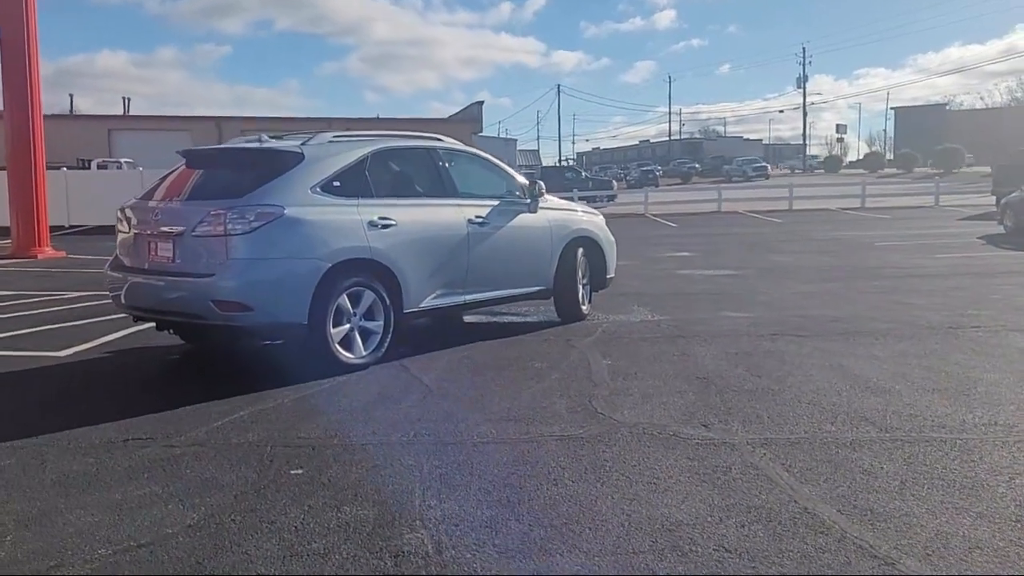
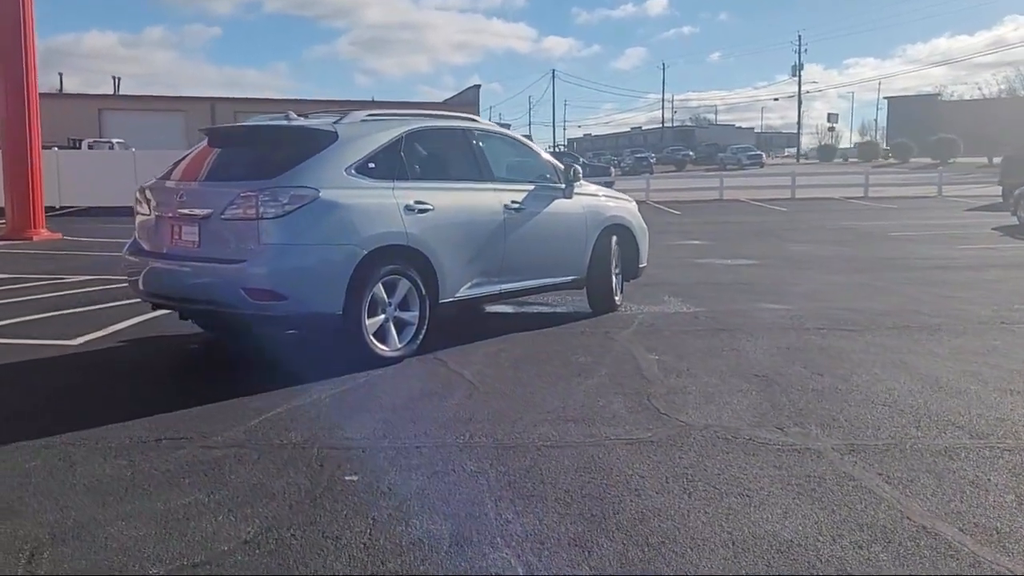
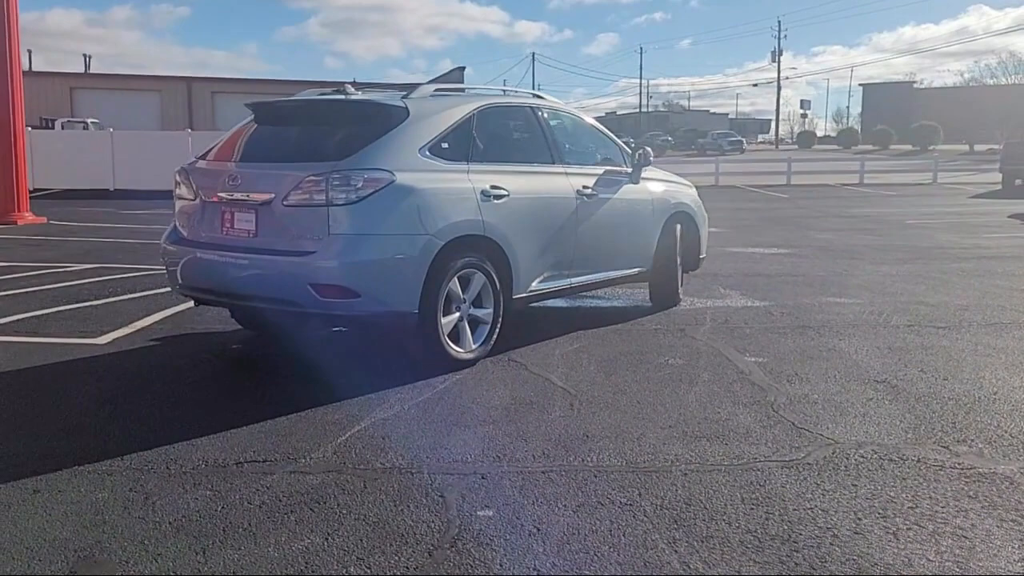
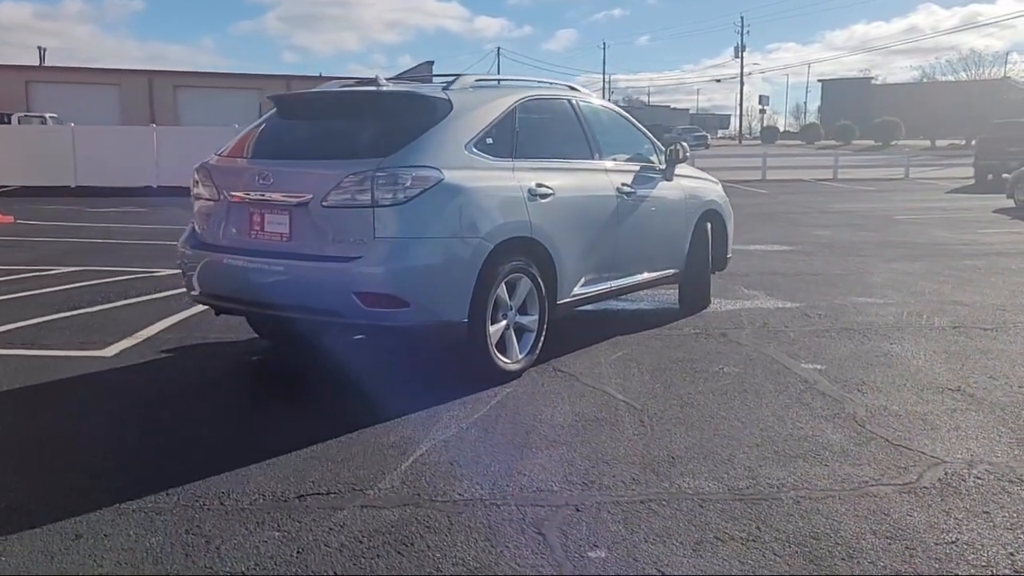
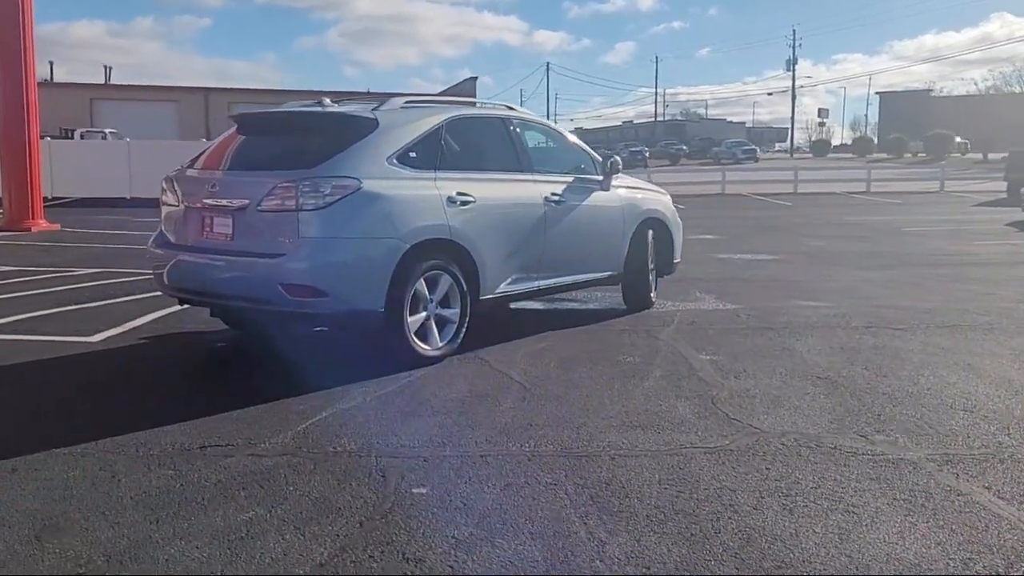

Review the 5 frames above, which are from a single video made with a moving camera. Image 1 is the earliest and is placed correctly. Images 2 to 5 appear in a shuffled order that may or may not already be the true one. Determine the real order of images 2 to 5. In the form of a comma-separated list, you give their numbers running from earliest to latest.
2, 5, 3, 4
